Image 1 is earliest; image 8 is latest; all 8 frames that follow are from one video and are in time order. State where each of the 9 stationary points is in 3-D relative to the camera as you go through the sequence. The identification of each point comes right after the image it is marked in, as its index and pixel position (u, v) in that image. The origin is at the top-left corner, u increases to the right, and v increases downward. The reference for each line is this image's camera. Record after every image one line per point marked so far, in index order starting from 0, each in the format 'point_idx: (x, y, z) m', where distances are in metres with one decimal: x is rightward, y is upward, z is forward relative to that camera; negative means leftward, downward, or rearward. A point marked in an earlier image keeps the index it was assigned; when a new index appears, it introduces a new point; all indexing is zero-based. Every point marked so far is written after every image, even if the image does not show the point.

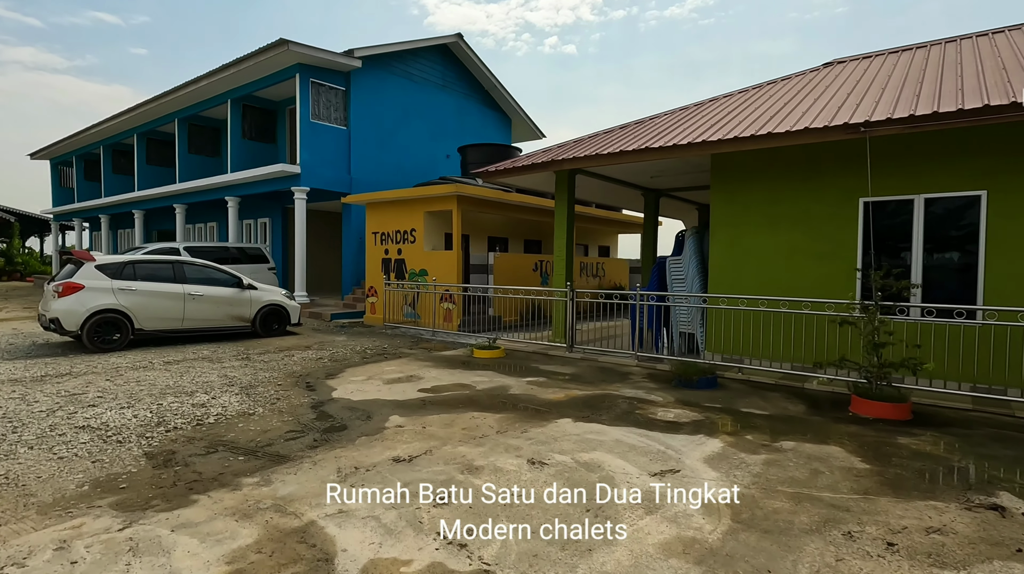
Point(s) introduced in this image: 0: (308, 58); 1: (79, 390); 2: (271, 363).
0: (-4.9, +5.6, +13.0) m
1: (-4.4, -1.0, +5.4) m
2: (-3.2, -1.0, +7.2) m
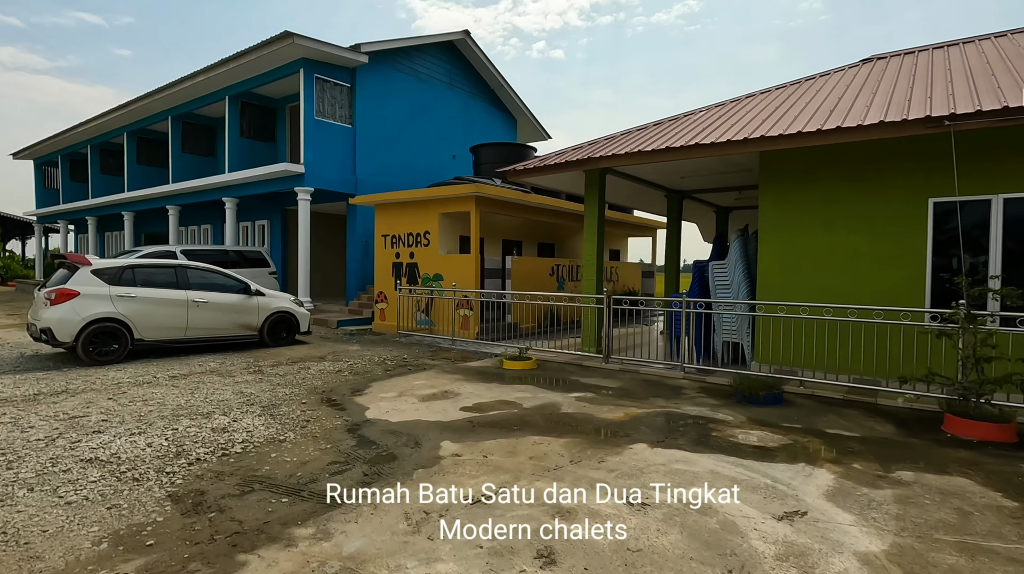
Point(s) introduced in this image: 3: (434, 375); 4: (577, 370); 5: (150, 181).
0: (-4.6, +5.4, +12.4) m
1: (-3.8, -1.1, +4.8) m
2: (-2.7, -1.1, +6.6) m
3: (-1.0, -1.1, +6.8) m
4: (+0.9, -1.1, +7.3) m
5: (-13.2, +3.8, +19.5) m
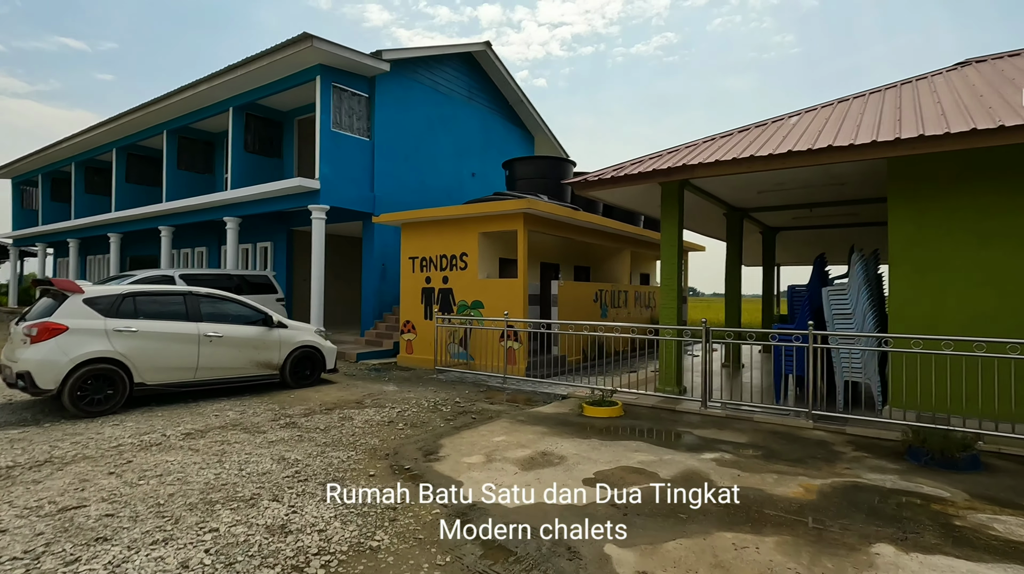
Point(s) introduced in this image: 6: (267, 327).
0: (-3.8, +4.8, +11.4) m
1: (-2.8, -1.4, +3.4) m
2: (-1.8, -1.4, +5.2) m
3: (0.0, -1.4, +5.6) m
4: (+1.8, -1.5, +6.1) m
5: (-12.6, +2.9, +18.1) m
6: (-3.3, -0.5, +7.2) m
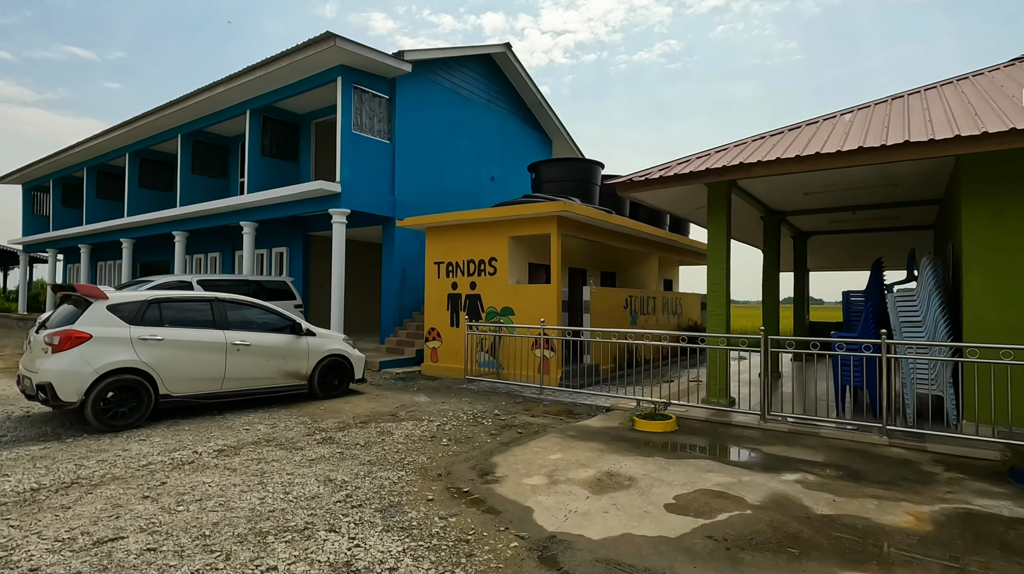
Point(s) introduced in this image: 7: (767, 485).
0: (-3.2, +4.7, +11.1) m
1: (-2.3, -1.4, +3.1) m
2: (-1.3, -1.5, +4.9) m
3: (+0.5, -1.5, +5.2) m
4: (+2.3, -1.5, +5.7) m
5: (-12.0, +2.7, +17.9) m
6: (-2.8, -0.6, +6.9) m
7: (+1.9, -1.5, +4.0) m
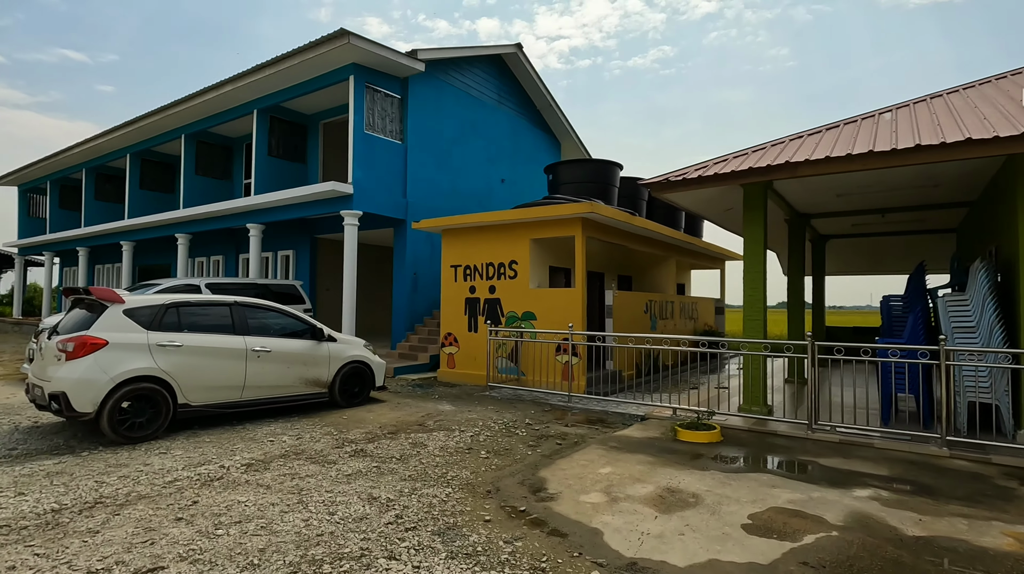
0: (-2.9, +4.6, +10.8) m
1: (-1.9, -1.4, +2.8) m
2: (-0.9, -1.5, +4.6) m
3: (+0.9, -1.5, +4.9) m
4: (+2.7, -1.6, +5.4) m
5: (-11.7, +2.6, +17.5) m
6: (-2.4, -0.7, +6.6) m
7: (+2.3, -1.5, +3.7) m
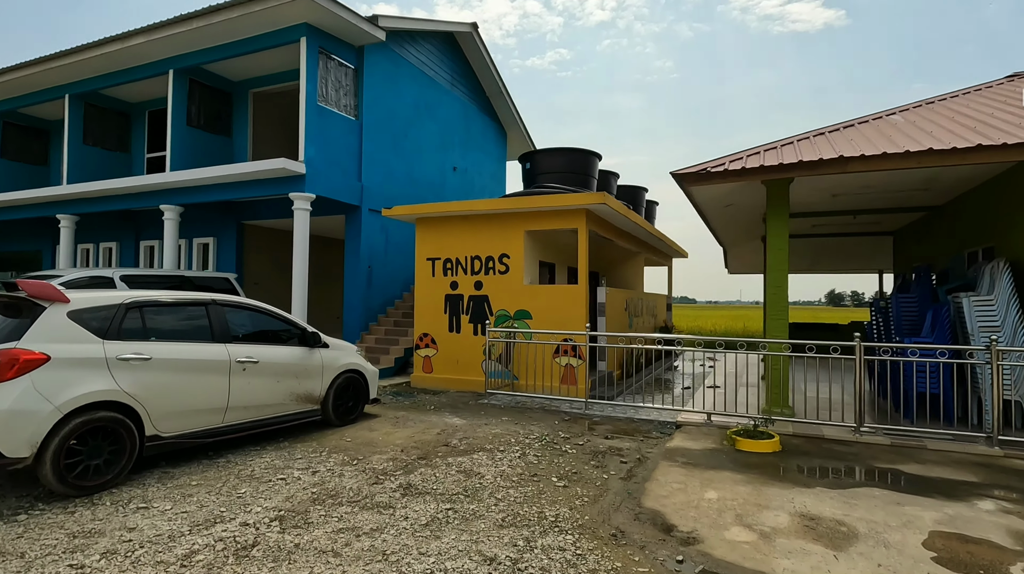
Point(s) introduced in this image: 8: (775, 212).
0: (-3.3, +4.7, +9.4) m
1: (-0.9, -1.4, +1.8) m
2: (-0.2, -1.5, +3.7) m
3: (+1.5, -1.5, +4.4) m
4: (+3.2, -1.6, +5.2) m
5: (-13.2, +2.8, +14.4) m
6: (-2.1, -0.6, +5.4) m
7: (+3.1, -1.5, +3.5) m
8: (+3.3, +0.9, +6.7) m
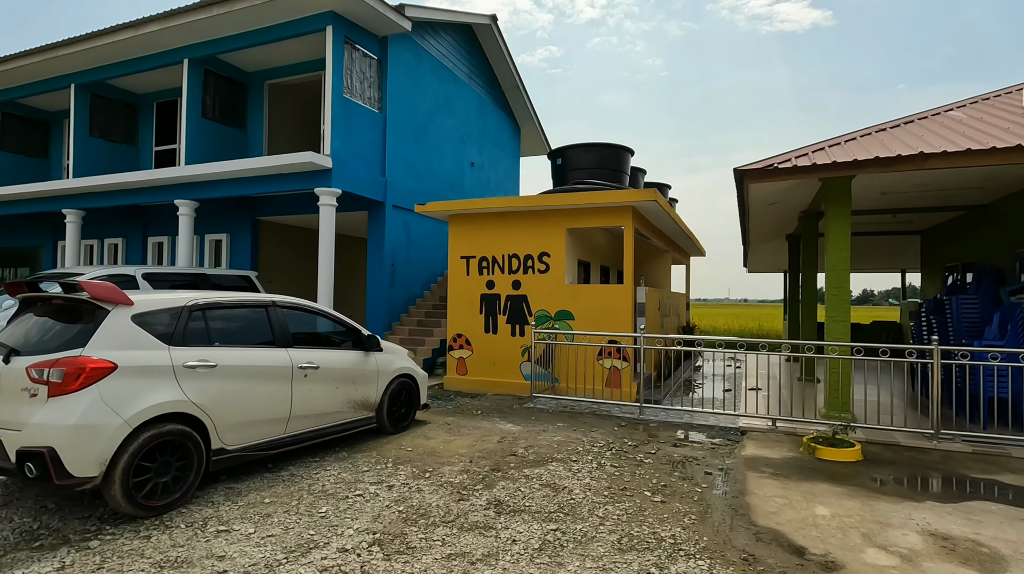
0: (-2.7, +4.8, +9.1) m
1: (-0.2, -1.4, +1.5) m
2: (+0.5, -1.5, +3.5) m
3: (+2.1, -1.5, +4.2) m
4: (+3.8, -1.6, +5.0) m
5: (-12.7, +2.9, +13.9) m
6: (-1.4, -0.6, +5.1) m
7: (+3.8, -1.5, +3.3) m
8: (+3.9, +0.9, +6.5) m
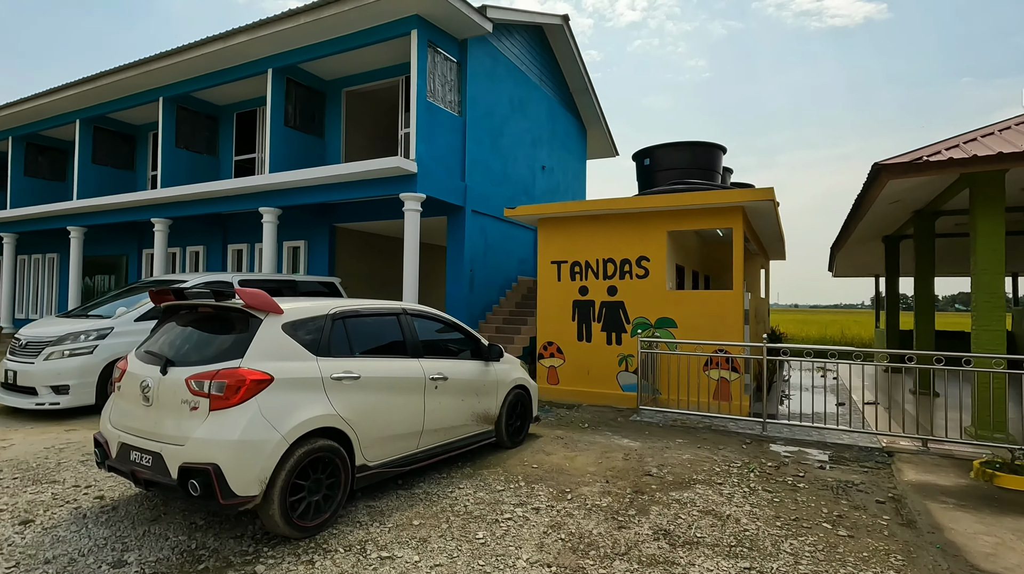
0: (-1.2, +4.7, +9.0) m
1: (+0.7, -1.4, +1.2) m
2: (+1.5, -1.5, +3.1) m
3: (+3.2, -1.6, +3.6) m
4: (+5.0, -1.6, +4.4) m
5: (-10.8, +2.7, +14.5) m
6: (-0.3, -0.7, +4.9) m
7: (+4.8, -1.6, +2.6) m
8: (+5.1, +0.9, +5.8) m
